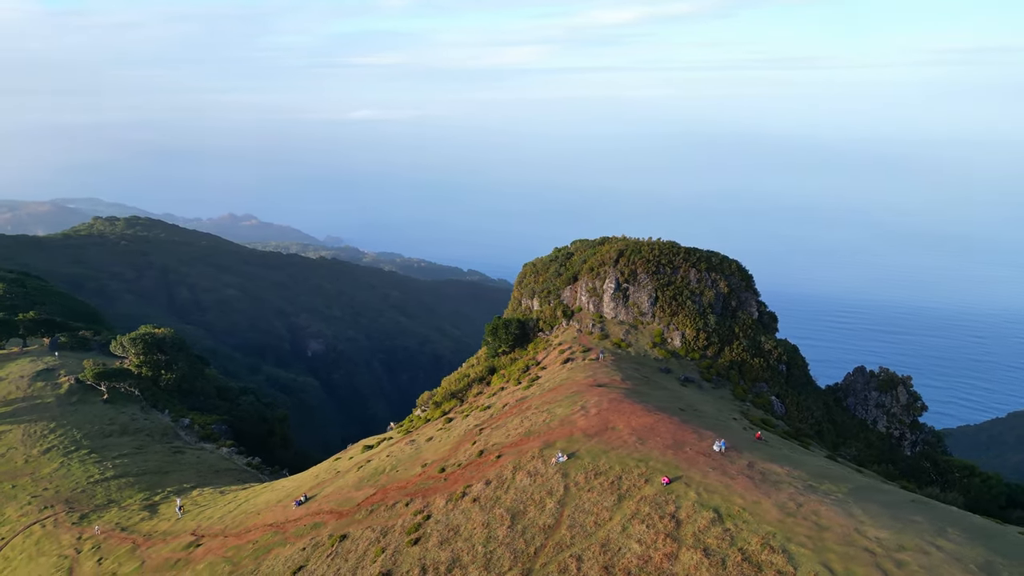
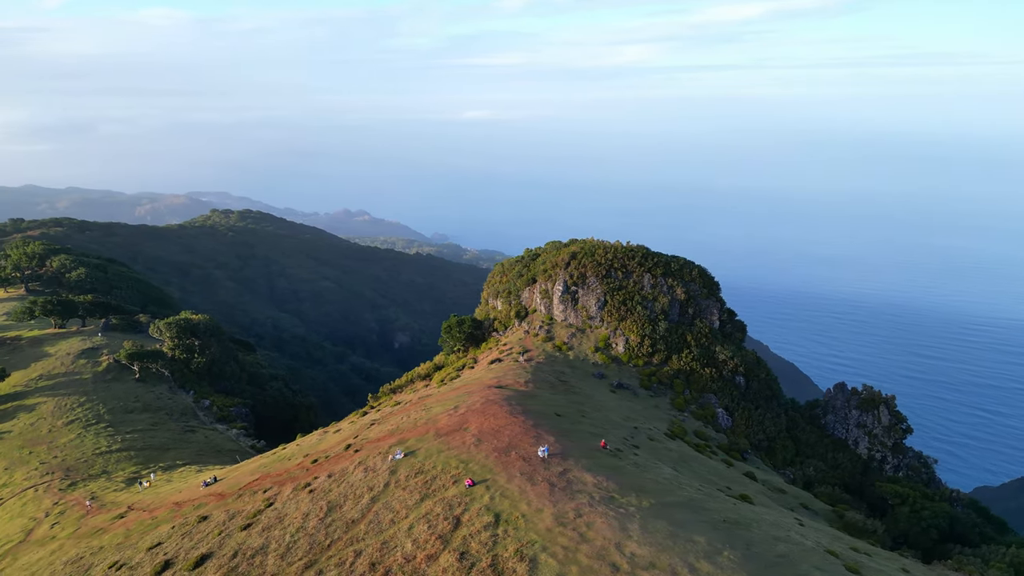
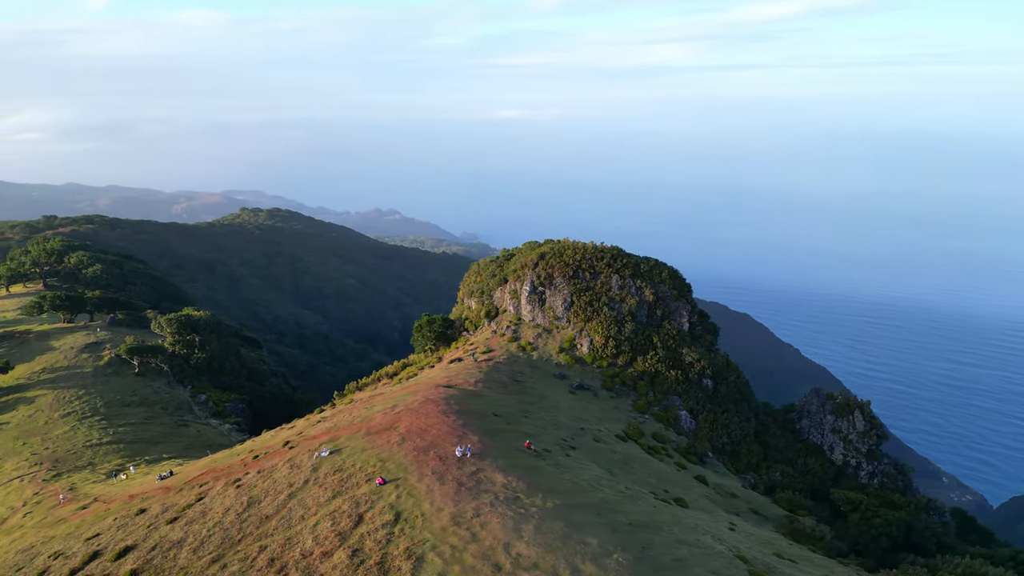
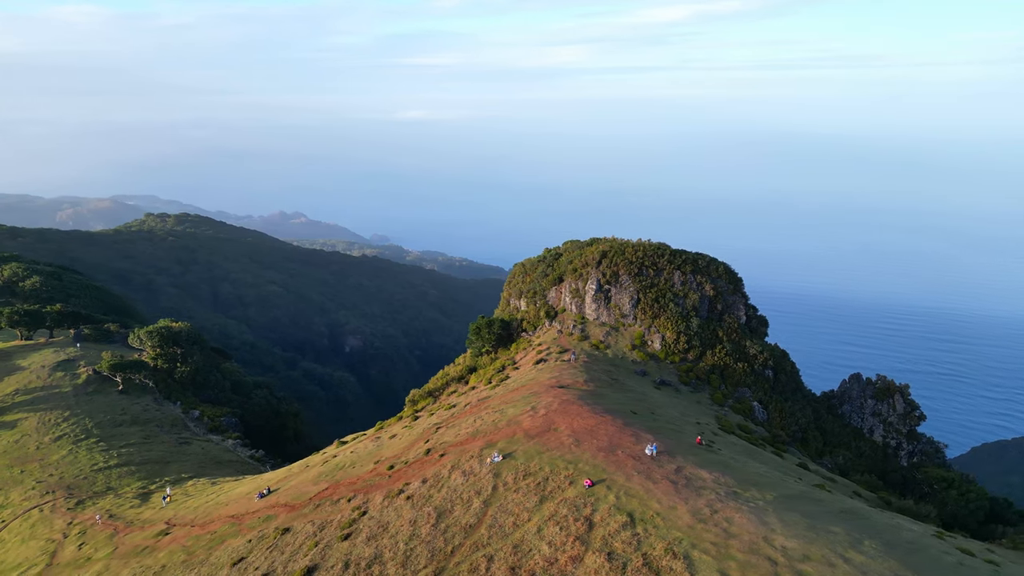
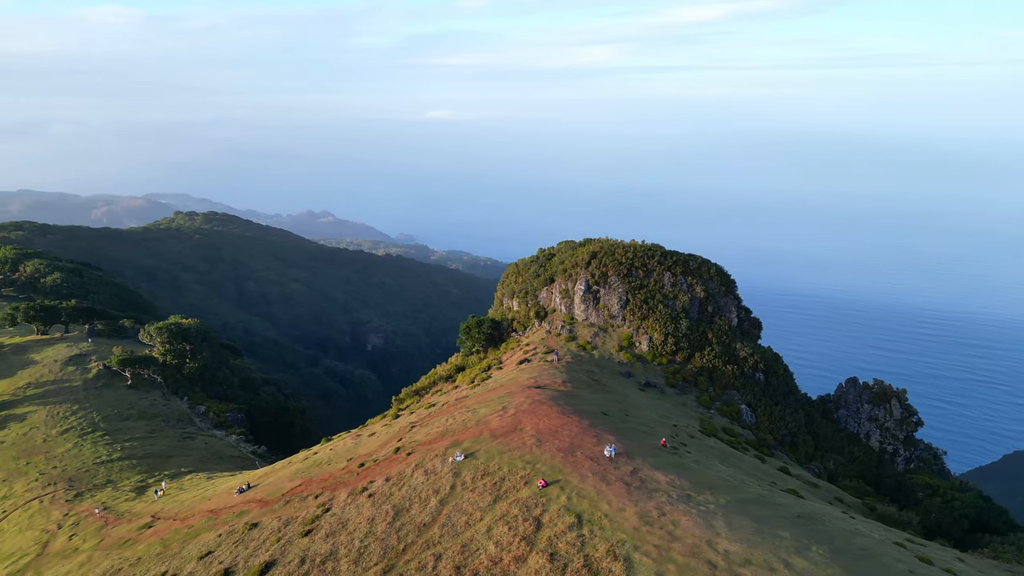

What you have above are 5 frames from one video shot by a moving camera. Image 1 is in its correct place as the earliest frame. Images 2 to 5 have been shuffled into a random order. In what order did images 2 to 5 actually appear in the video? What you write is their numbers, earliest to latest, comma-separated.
4, 5, 2, 3
